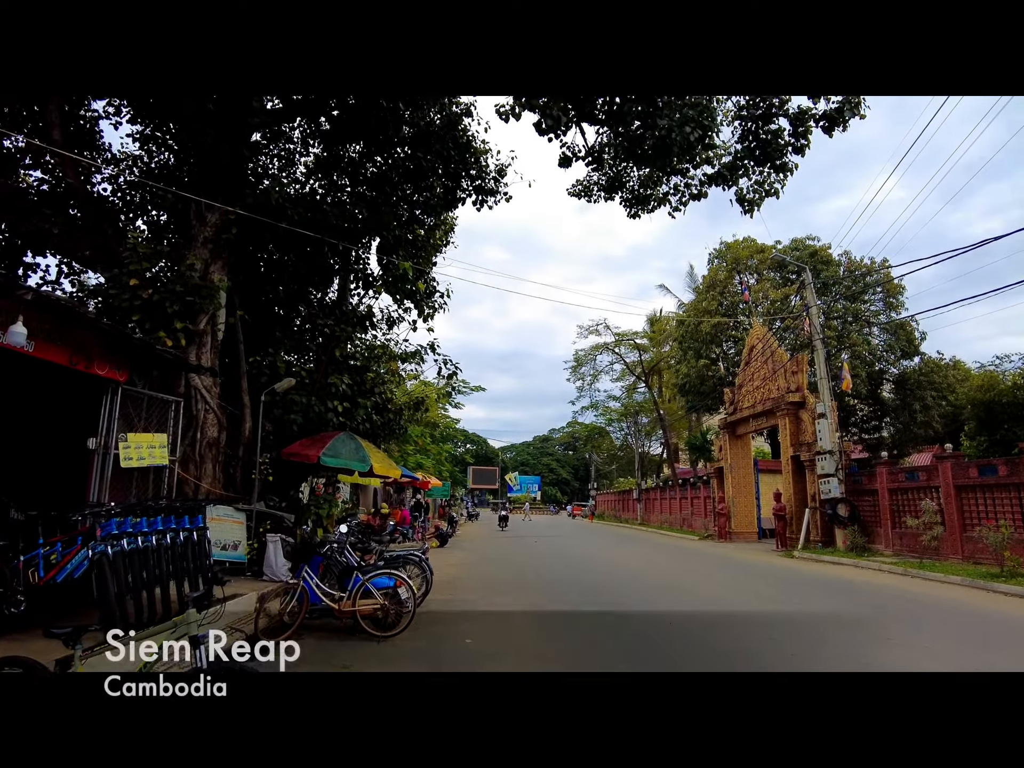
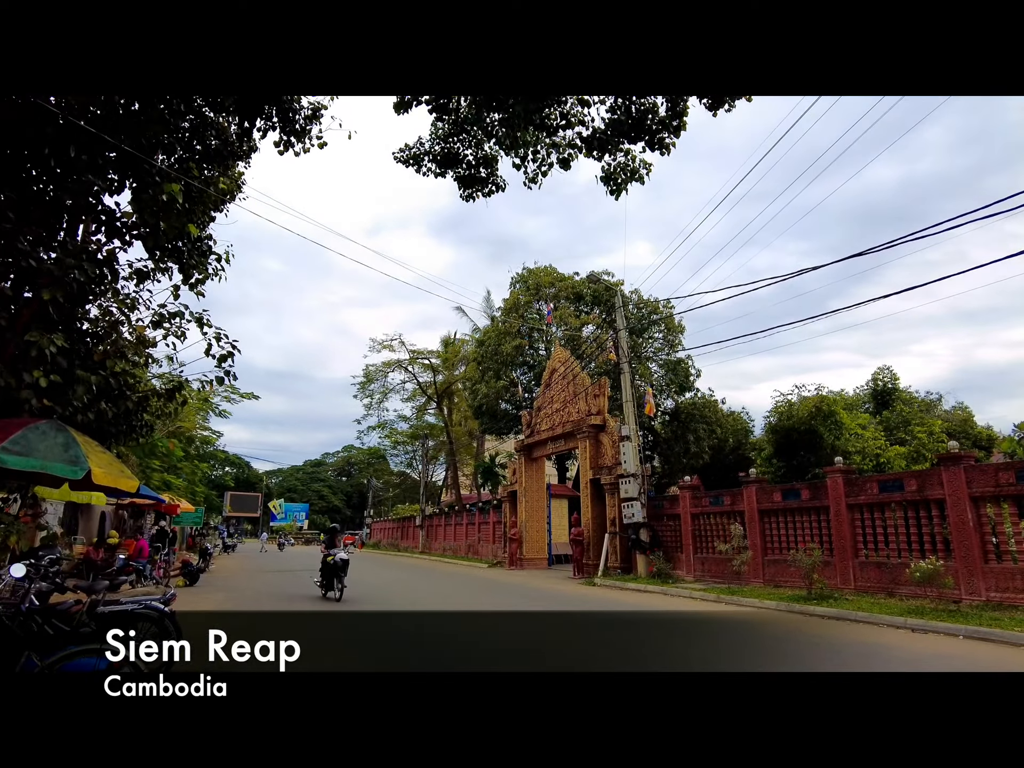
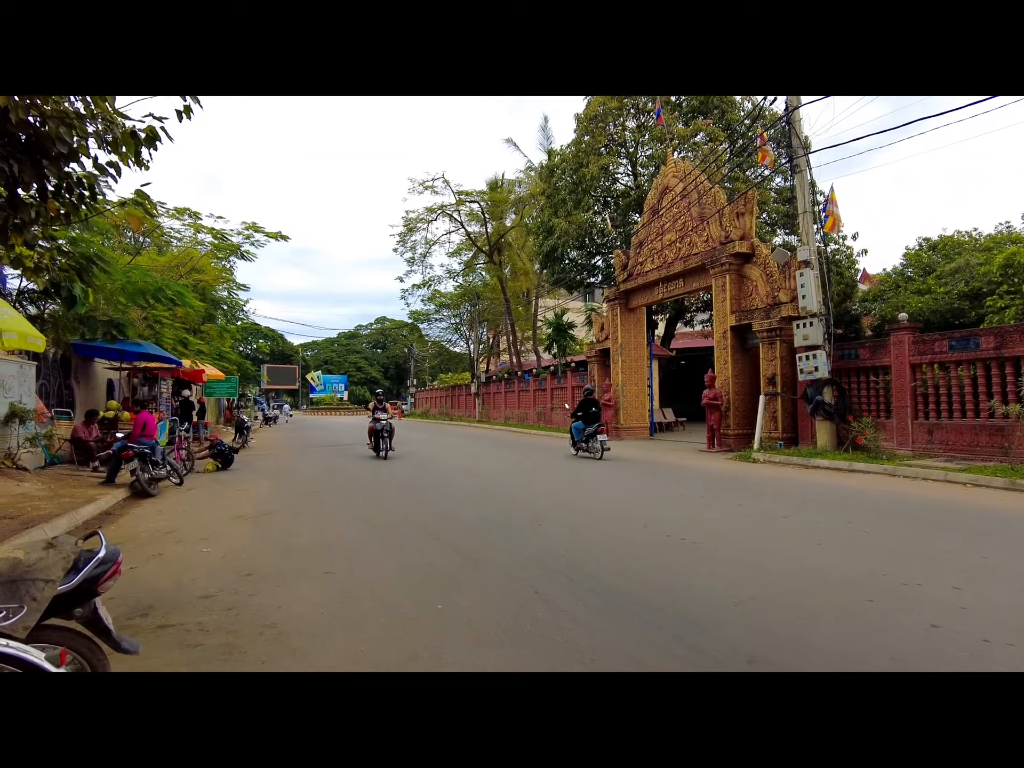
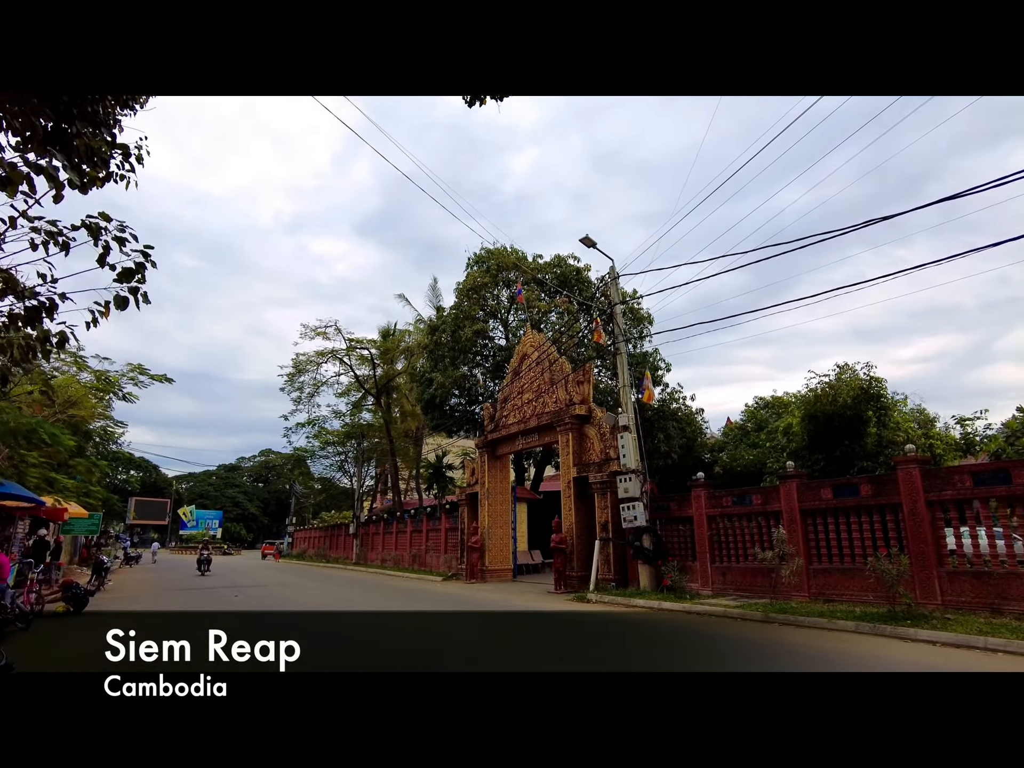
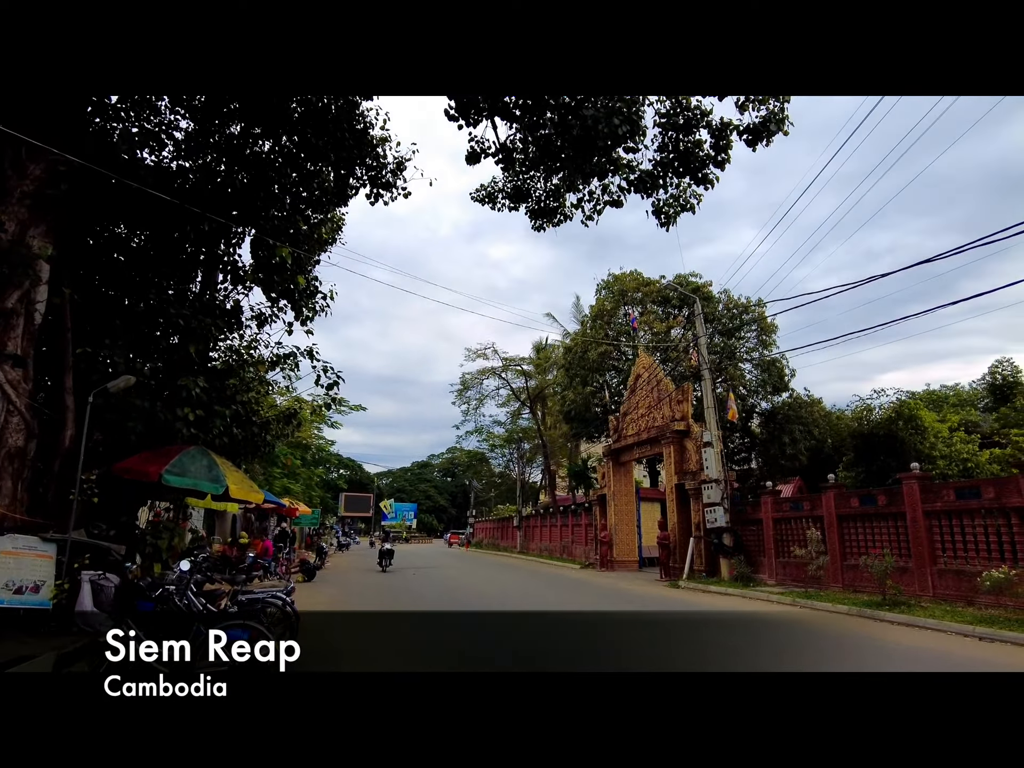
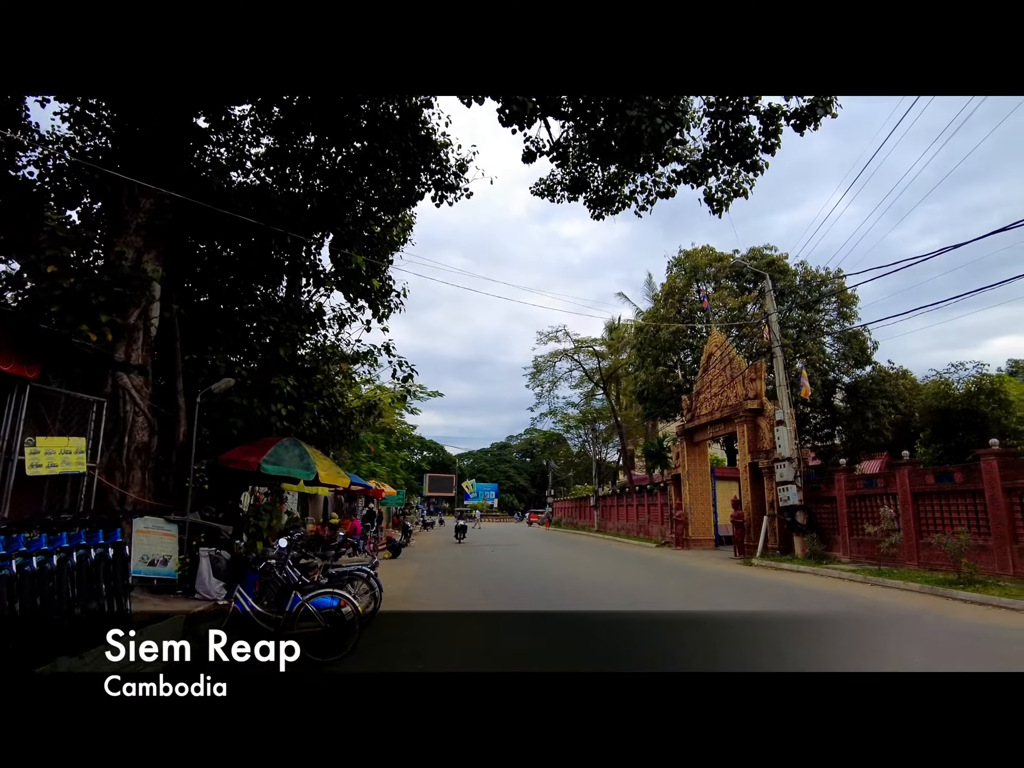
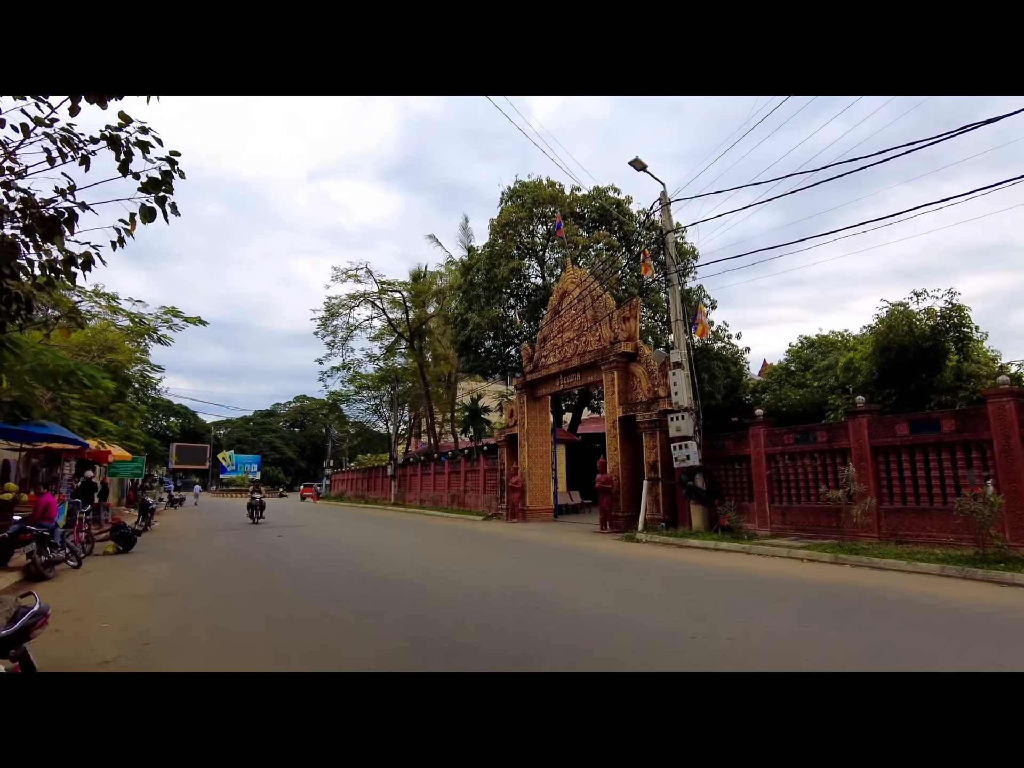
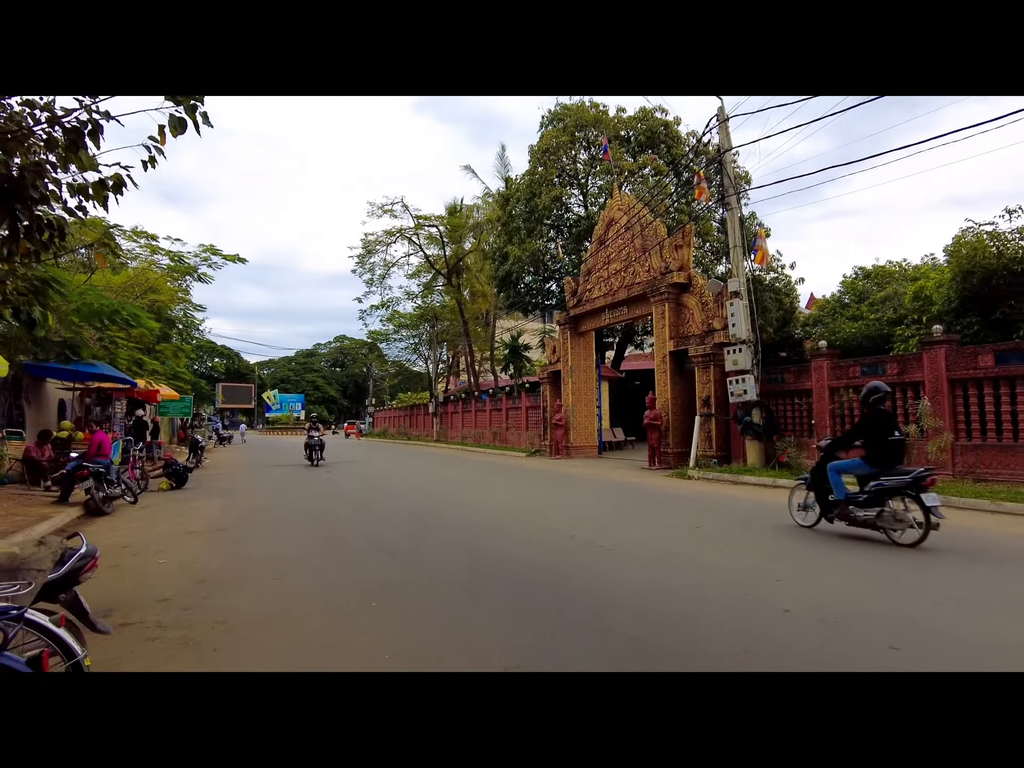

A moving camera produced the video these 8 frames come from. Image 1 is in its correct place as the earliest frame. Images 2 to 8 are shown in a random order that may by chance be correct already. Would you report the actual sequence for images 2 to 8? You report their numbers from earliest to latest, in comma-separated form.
6, 5, 2, 4, 7, 8, 3
